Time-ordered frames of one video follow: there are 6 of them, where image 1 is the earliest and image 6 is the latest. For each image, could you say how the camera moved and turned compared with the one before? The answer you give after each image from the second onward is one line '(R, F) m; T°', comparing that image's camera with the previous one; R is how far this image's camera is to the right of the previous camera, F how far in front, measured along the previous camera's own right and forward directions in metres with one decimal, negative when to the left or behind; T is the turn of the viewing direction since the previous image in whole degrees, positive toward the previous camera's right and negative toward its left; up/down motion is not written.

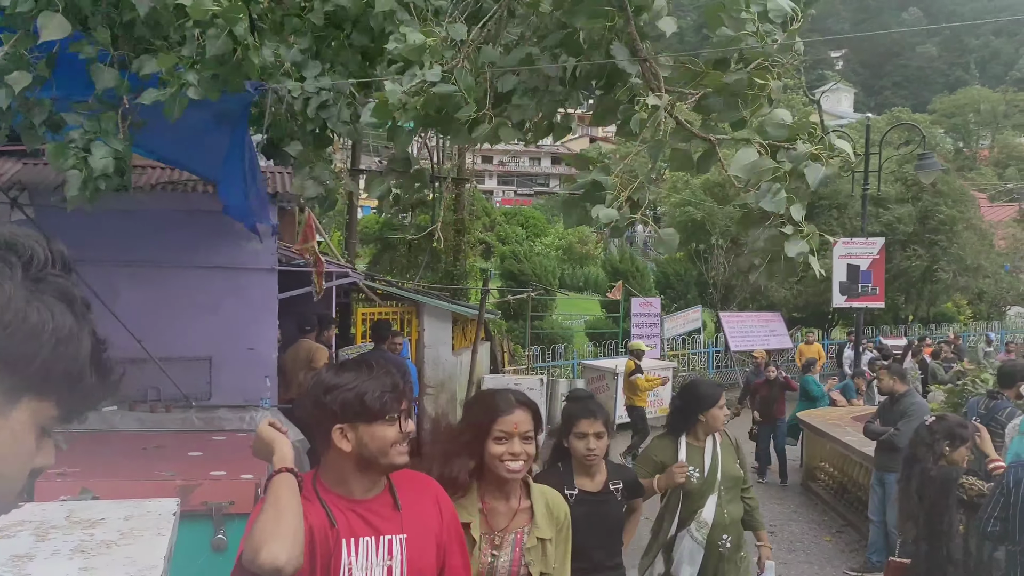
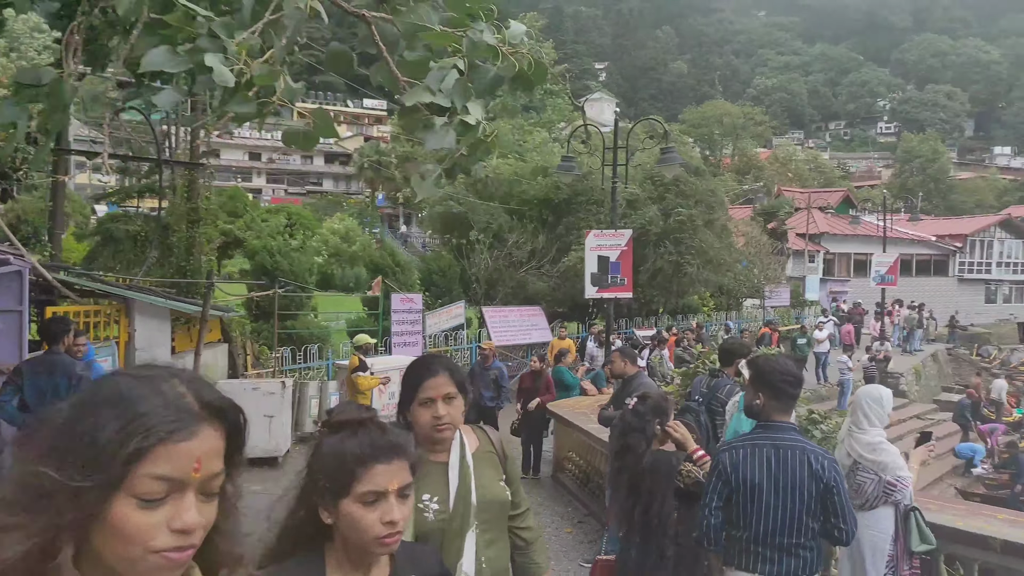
(+0.3, +0.3) m; +14°
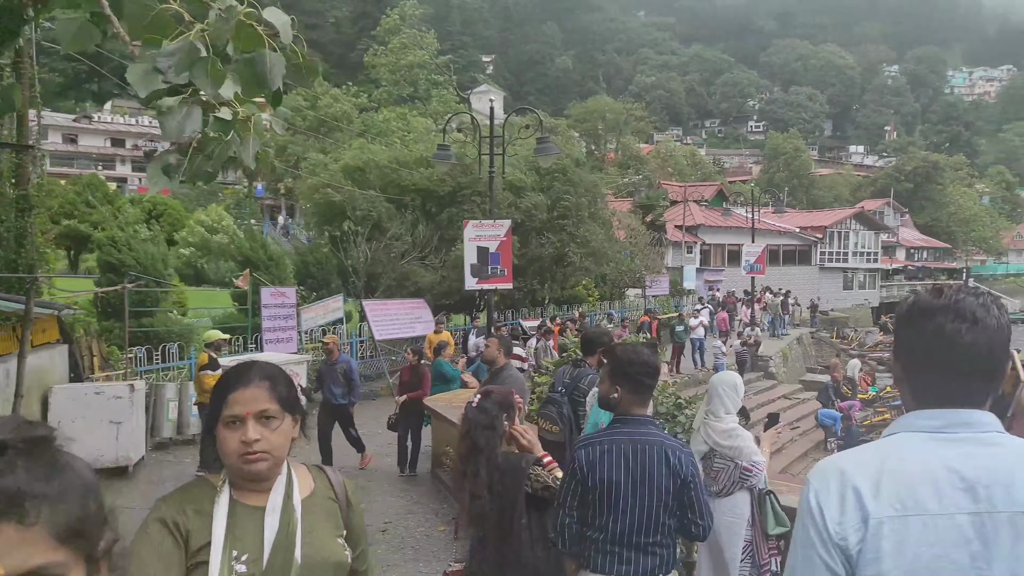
(+0.1, +0.2) m; +7°
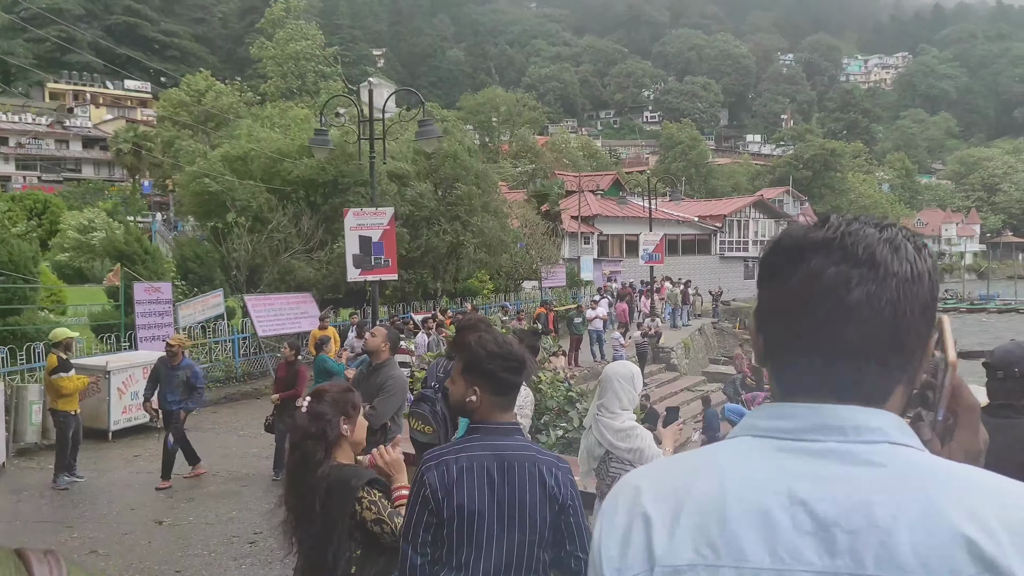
(+0.2, +0.6) m; +6°
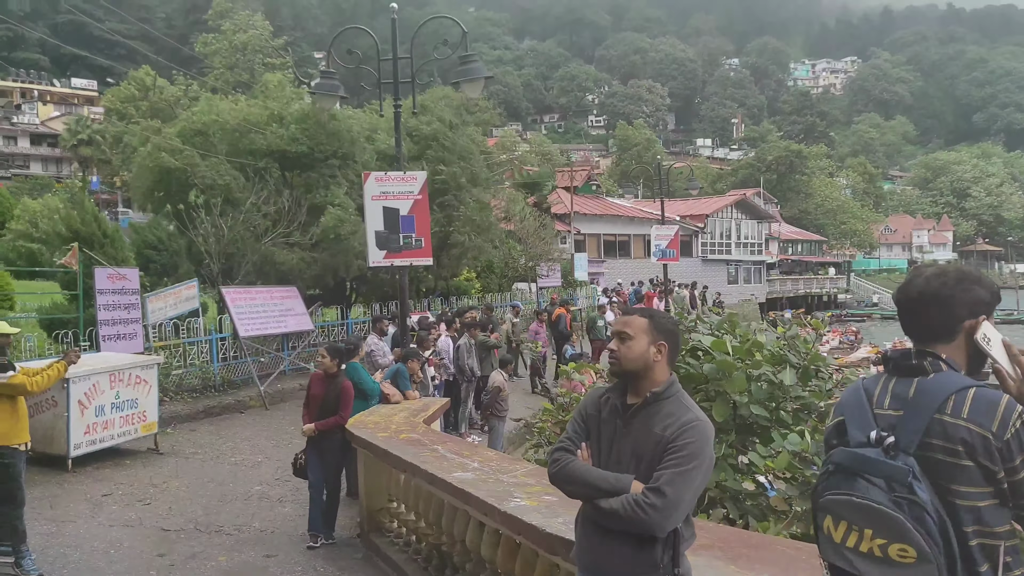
(-1.3, +2.4) m; +4°
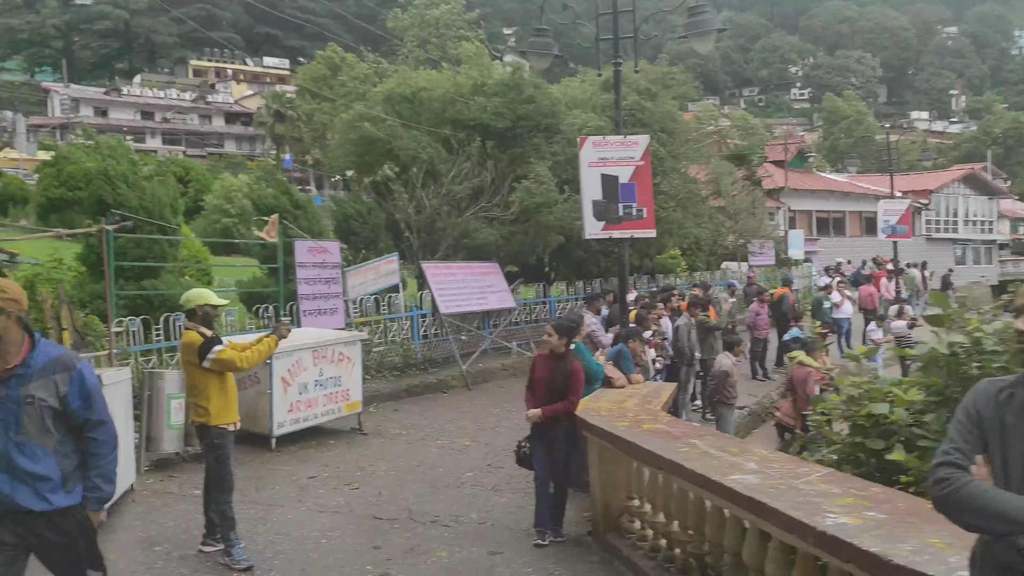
(-0.4, +0.8) m; -12°
